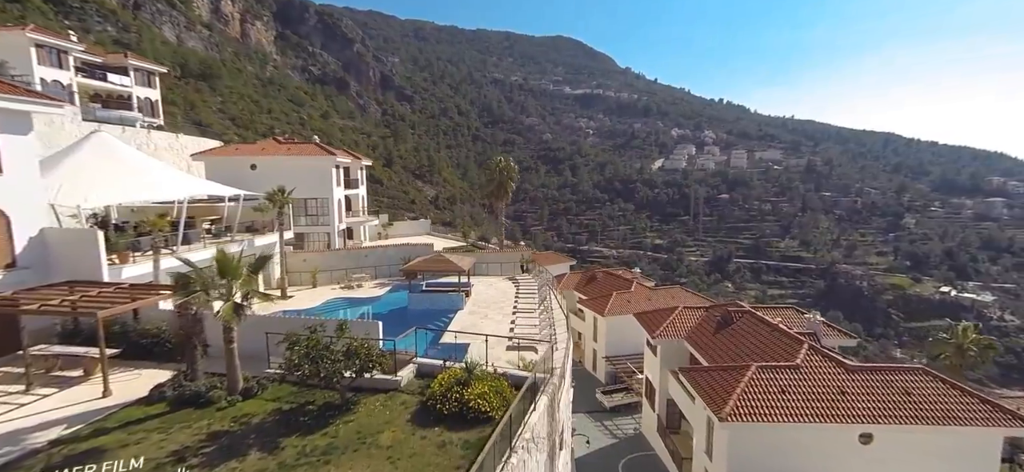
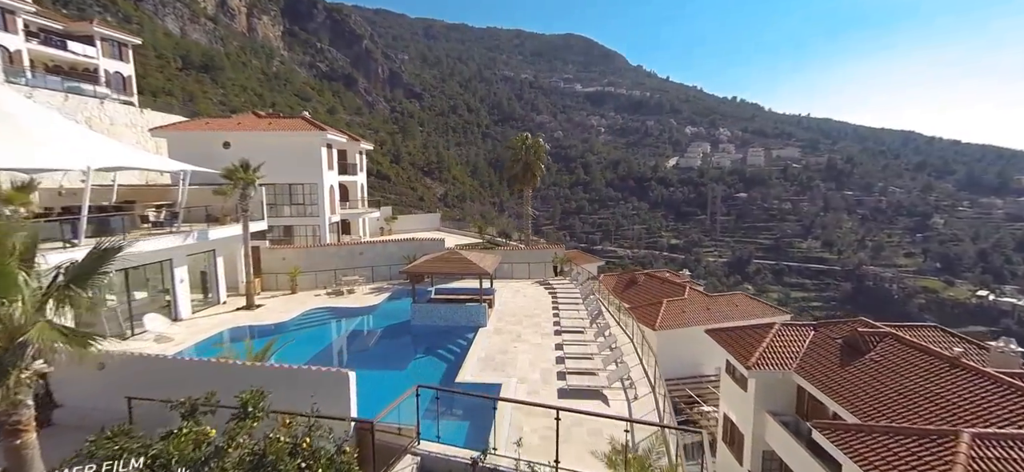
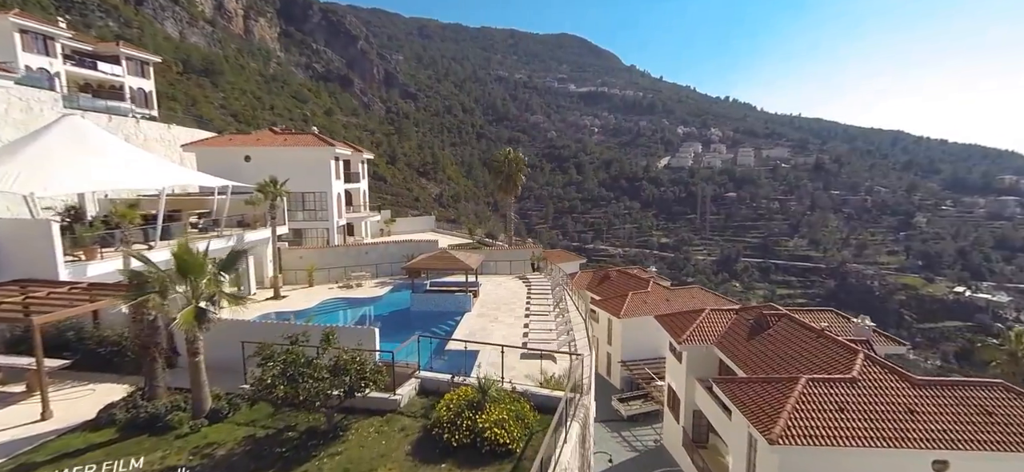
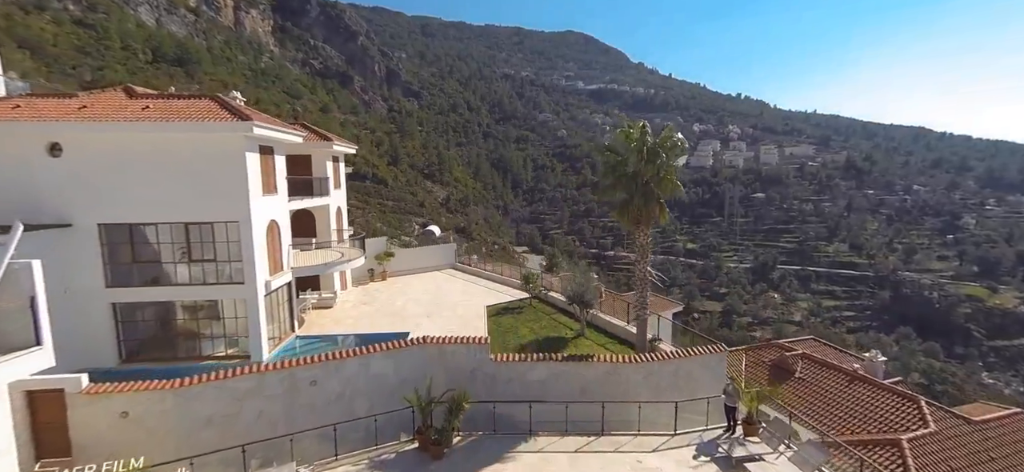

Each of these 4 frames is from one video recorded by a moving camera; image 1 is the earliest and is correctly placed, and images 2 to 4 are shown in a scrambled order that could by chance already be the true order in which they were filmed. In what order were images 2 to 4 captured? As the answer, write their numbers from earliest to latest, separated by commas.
3, 2, 4
